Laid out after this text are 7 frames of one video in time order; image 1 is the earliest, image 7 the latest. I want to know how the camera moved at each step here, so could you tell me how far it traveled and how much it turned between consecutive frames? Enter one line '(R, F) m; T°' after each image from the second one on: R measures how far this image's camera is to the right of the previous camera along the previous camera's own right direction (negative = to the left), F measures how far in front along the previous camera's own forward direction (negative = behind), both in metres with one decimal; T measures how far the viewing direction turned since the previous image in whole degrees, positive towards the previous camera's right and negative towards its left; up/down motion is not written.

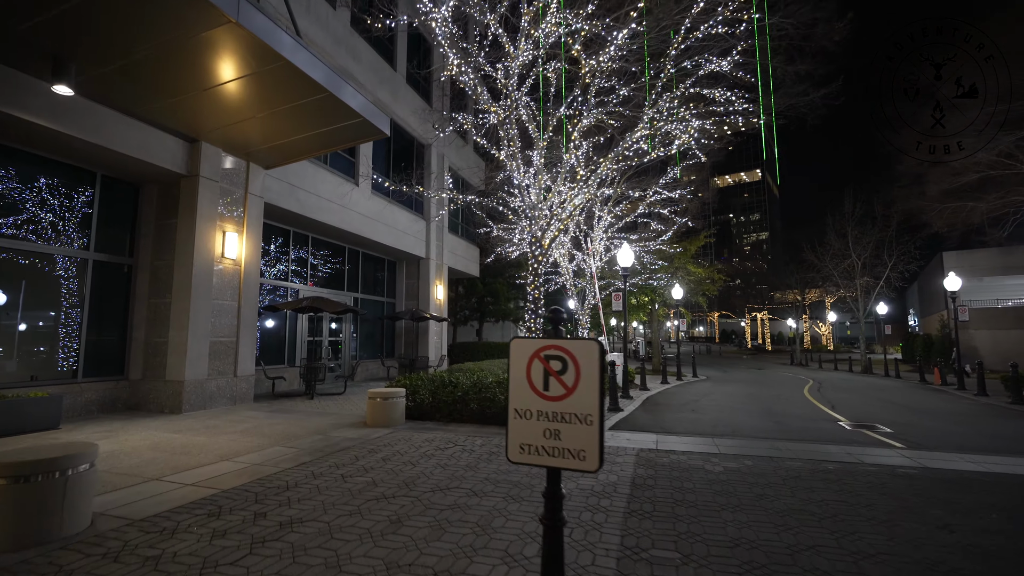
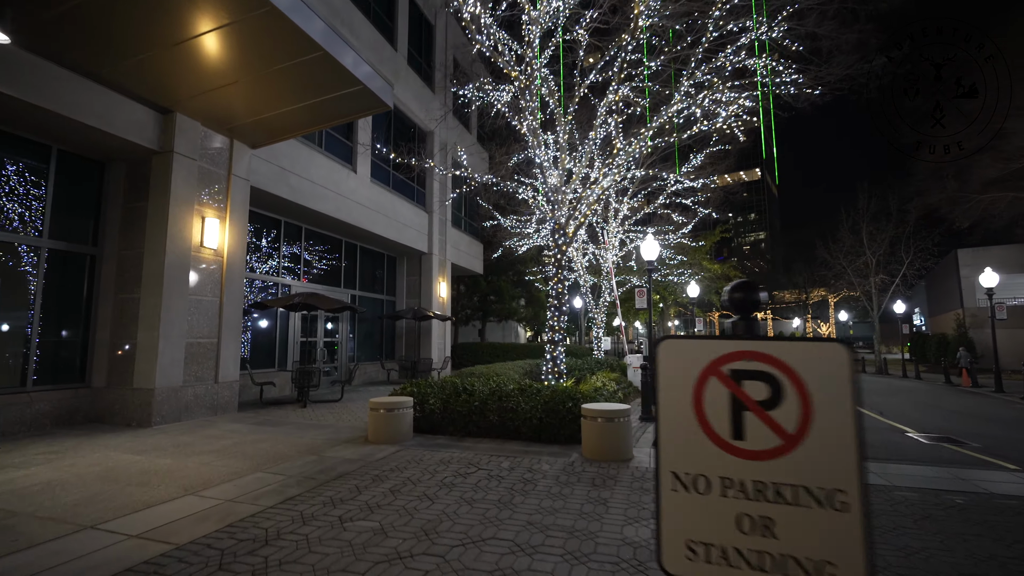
(-0.5, +1.3) m; 0°
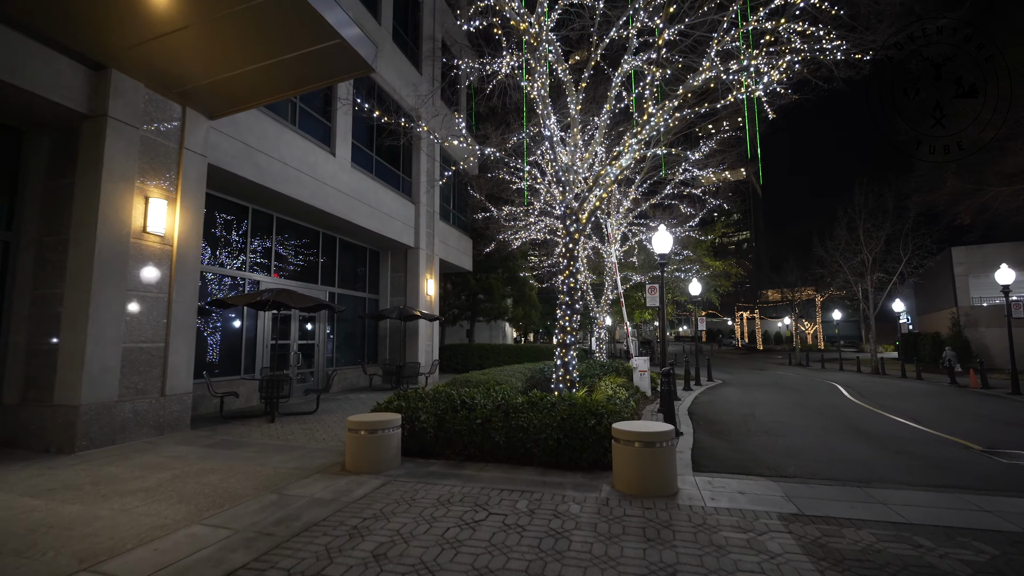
(-0.4, +1.4) m; +2°
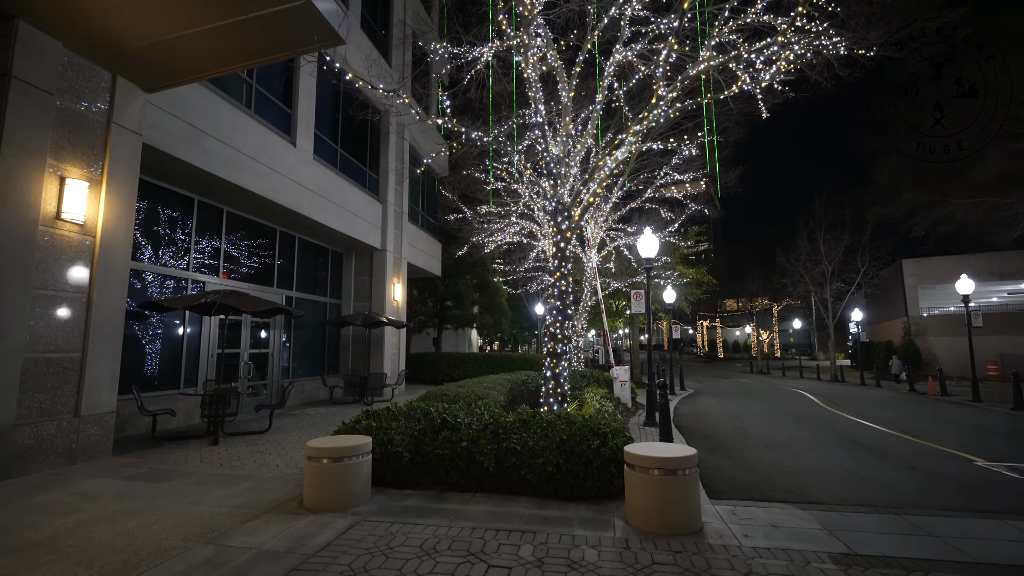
(-0.4, +0.9) m; +4°
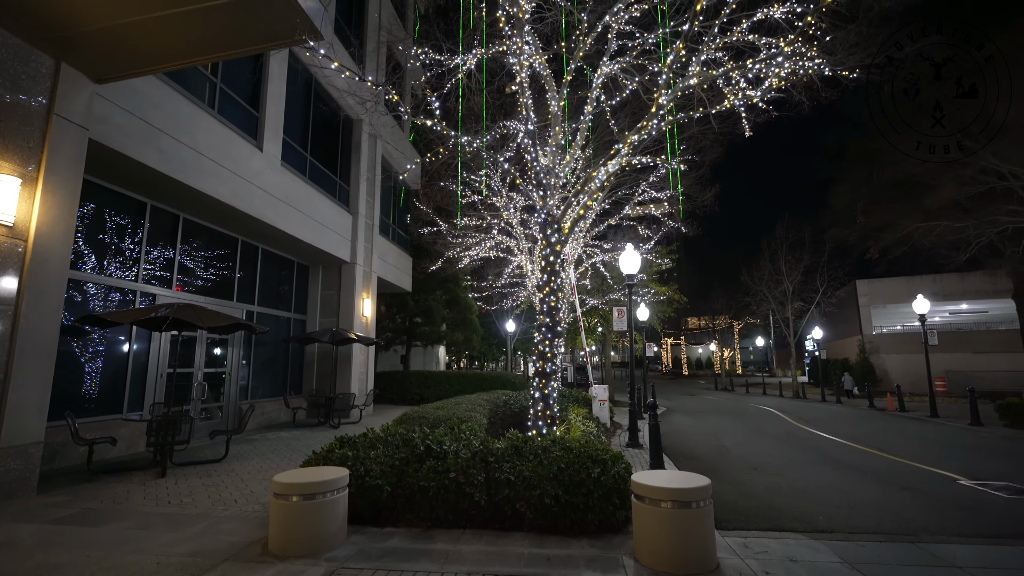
(-0.3, +0.4) m; +4°
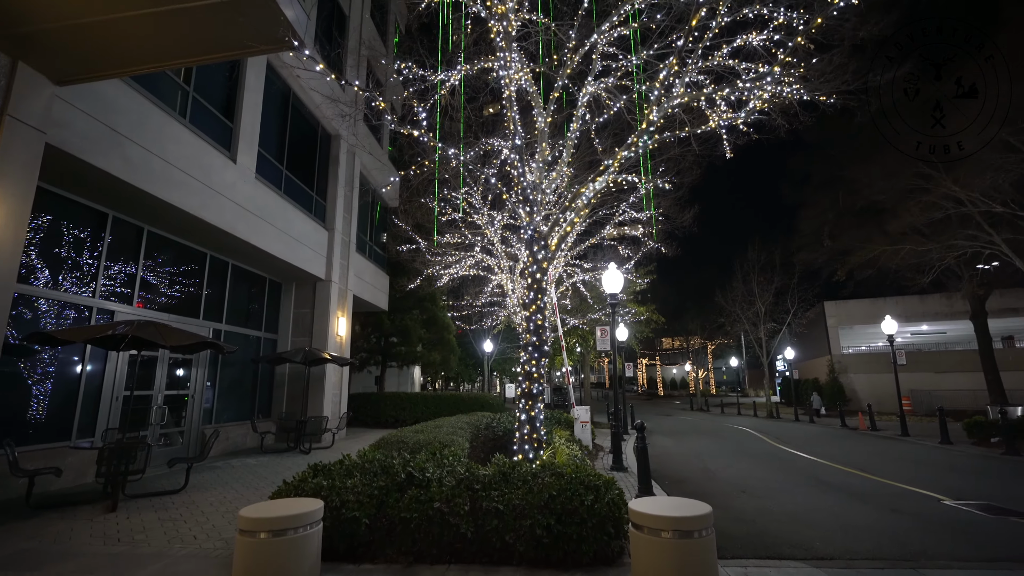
(-0.1, +0.2) m; +3°
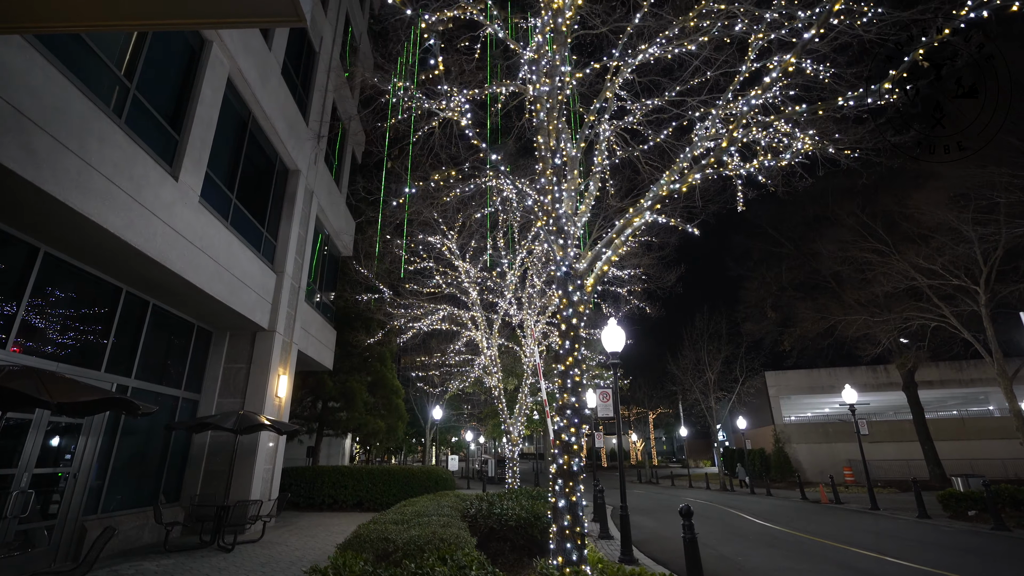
(-1.2, +1.5) m; +8°
